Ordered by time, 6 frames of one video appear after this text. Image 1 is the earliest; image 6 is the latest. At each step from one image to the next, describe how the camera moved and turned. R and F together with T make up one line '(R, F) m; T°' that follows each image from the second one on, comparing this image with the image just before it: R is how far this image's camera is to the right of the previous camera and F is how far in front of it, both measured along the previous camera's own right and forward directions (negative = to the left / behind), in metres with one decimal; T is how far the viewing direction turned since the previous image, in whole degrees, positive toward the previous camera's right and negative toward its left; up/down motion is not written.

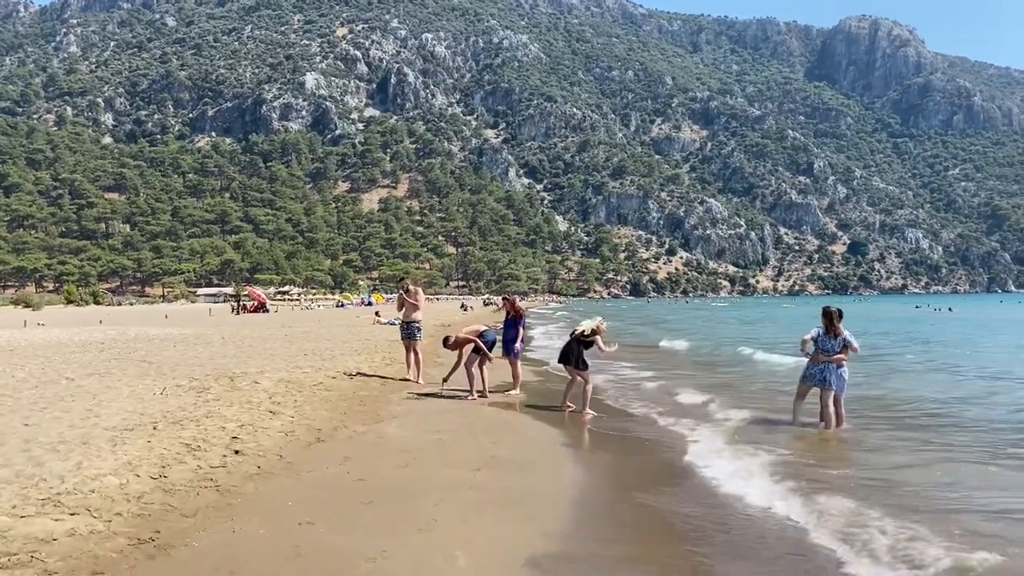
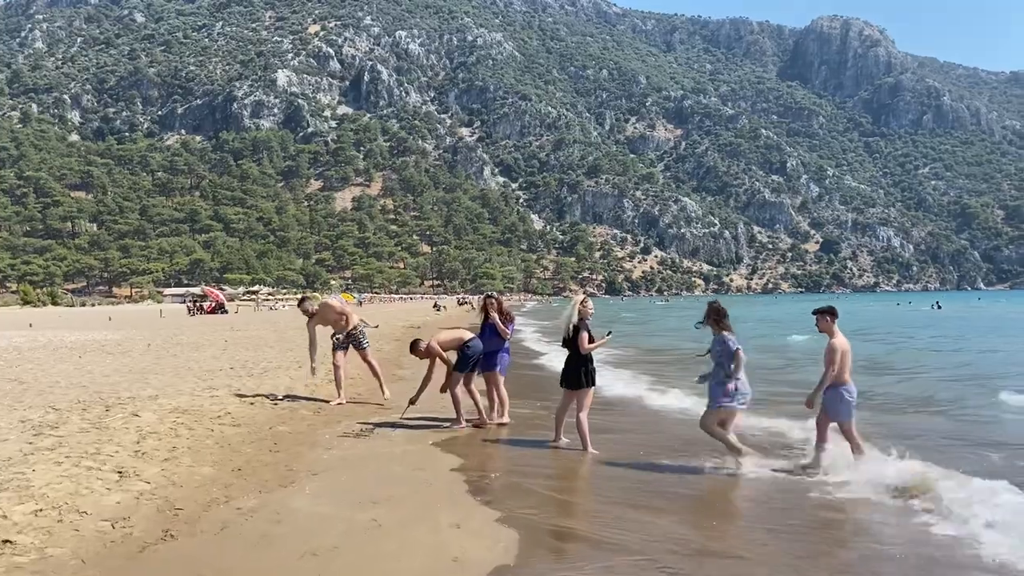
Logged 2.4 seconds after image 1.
(0.0, +2.8) m; +2°
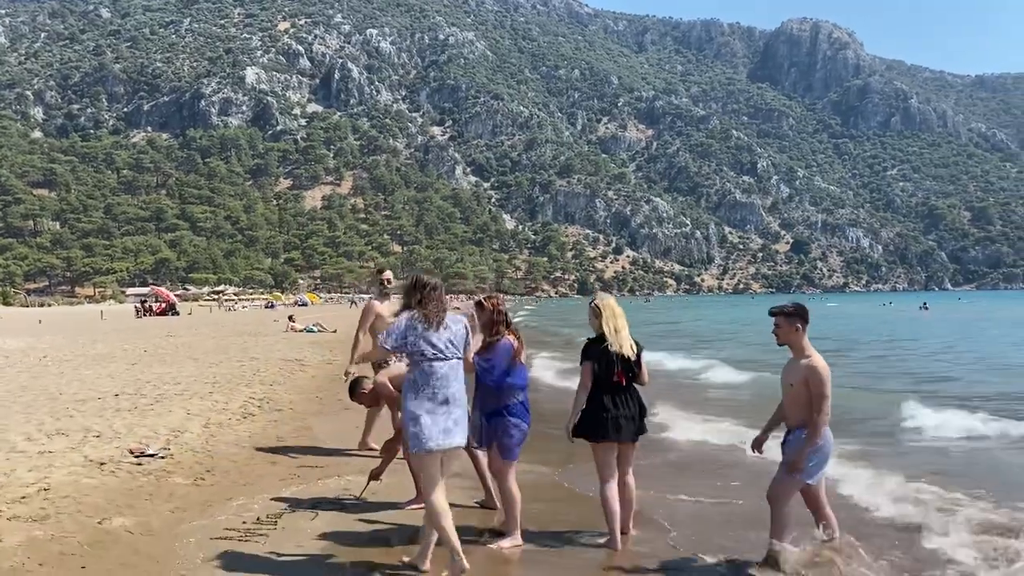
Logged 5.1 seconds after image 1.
(-0.2, +3.2) m; +2°
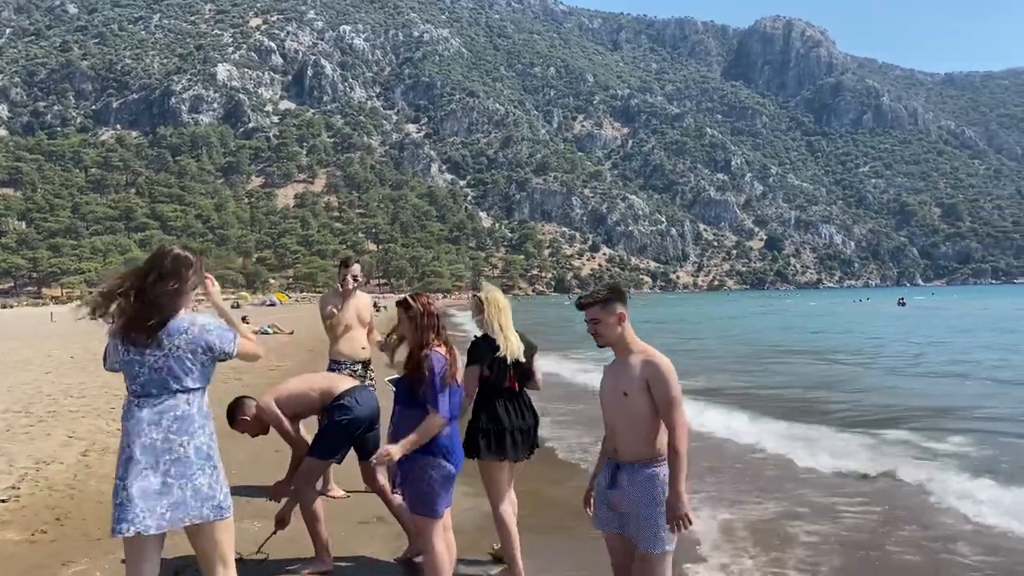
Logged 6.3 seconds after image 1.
(+0.2, +1.3) m; +2°
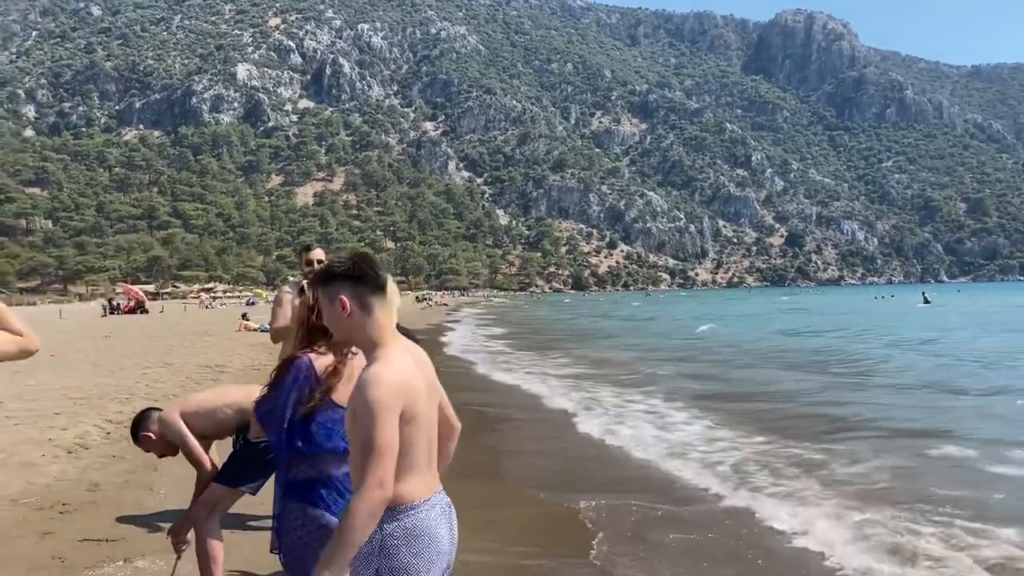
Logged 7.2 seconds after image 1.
(+0.6, +0.8) m; -1°
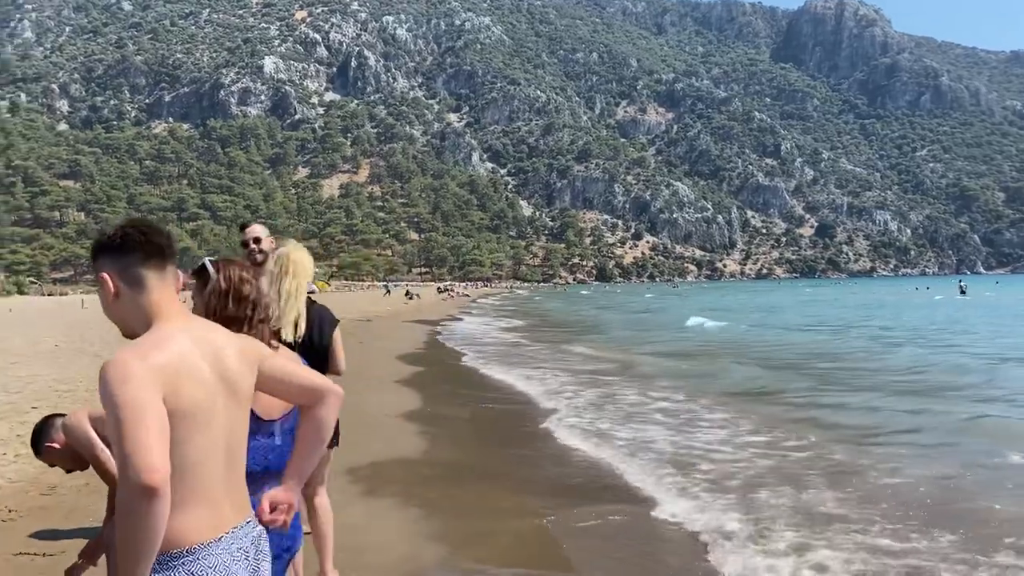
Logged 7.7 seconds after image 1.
(+0.6, +1.6) m; -2°
